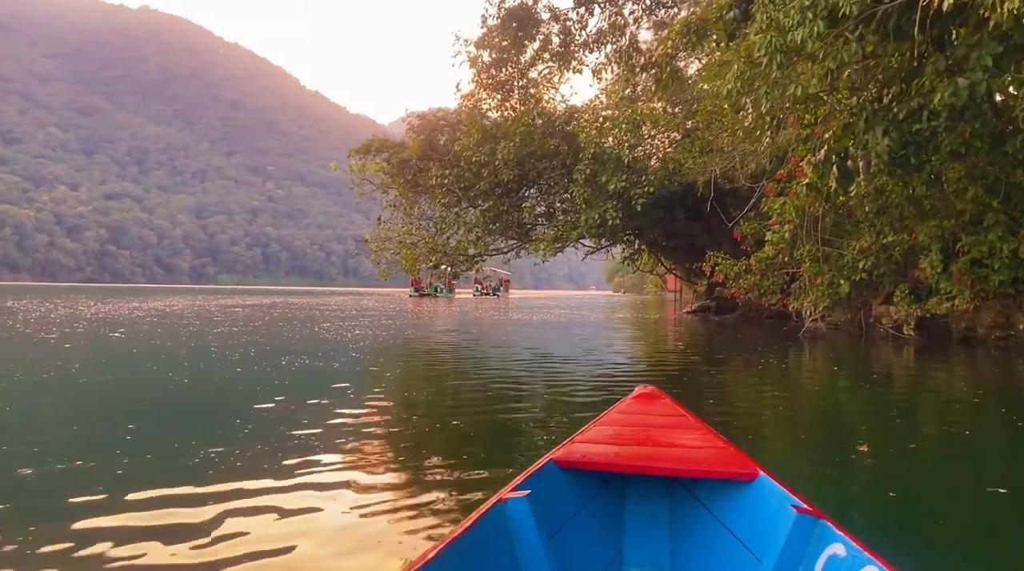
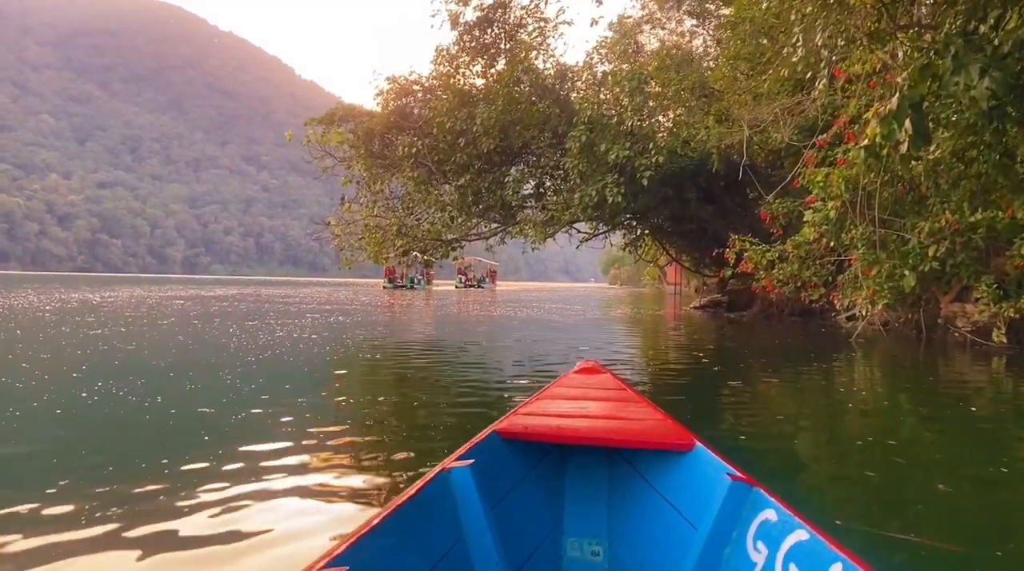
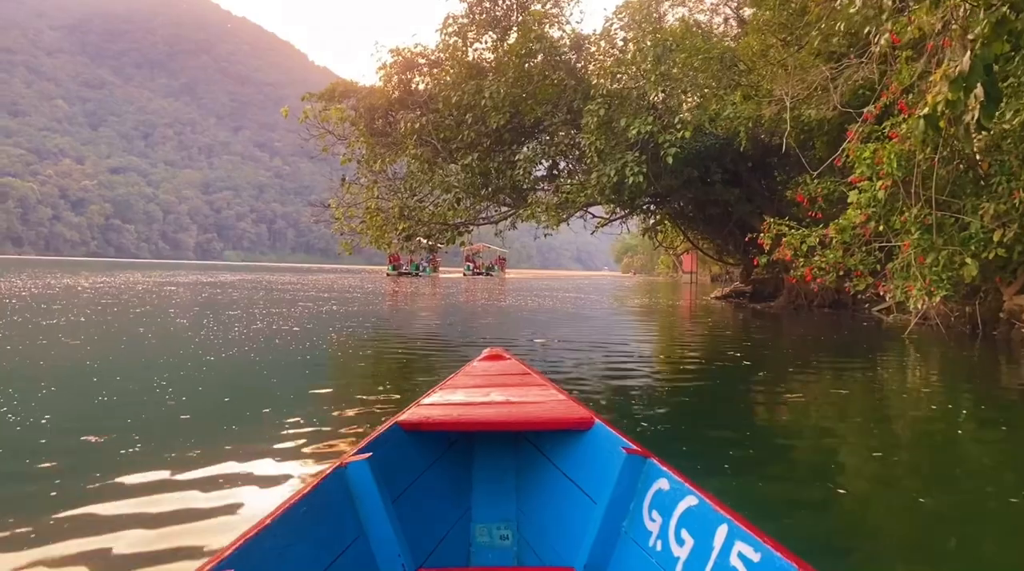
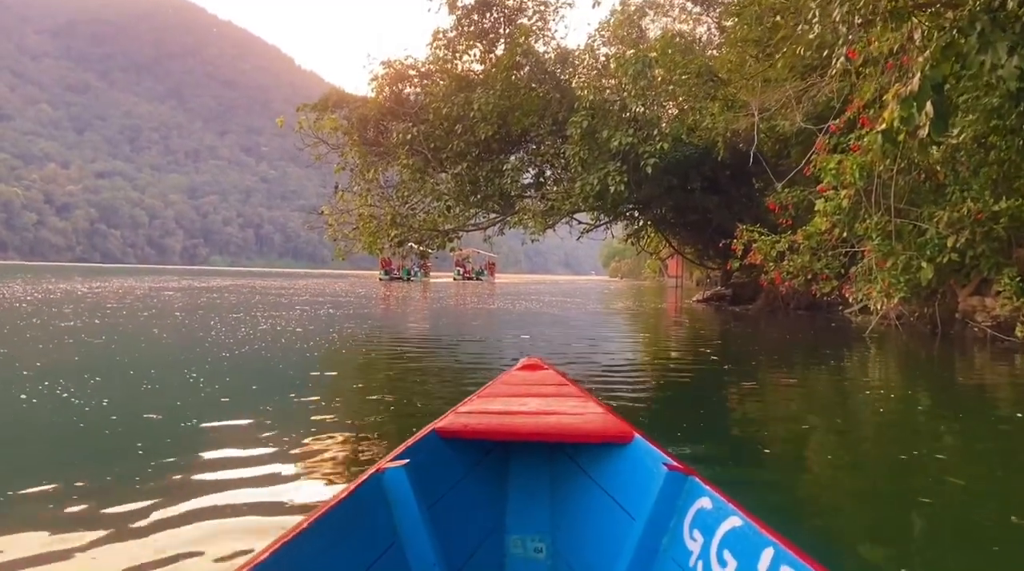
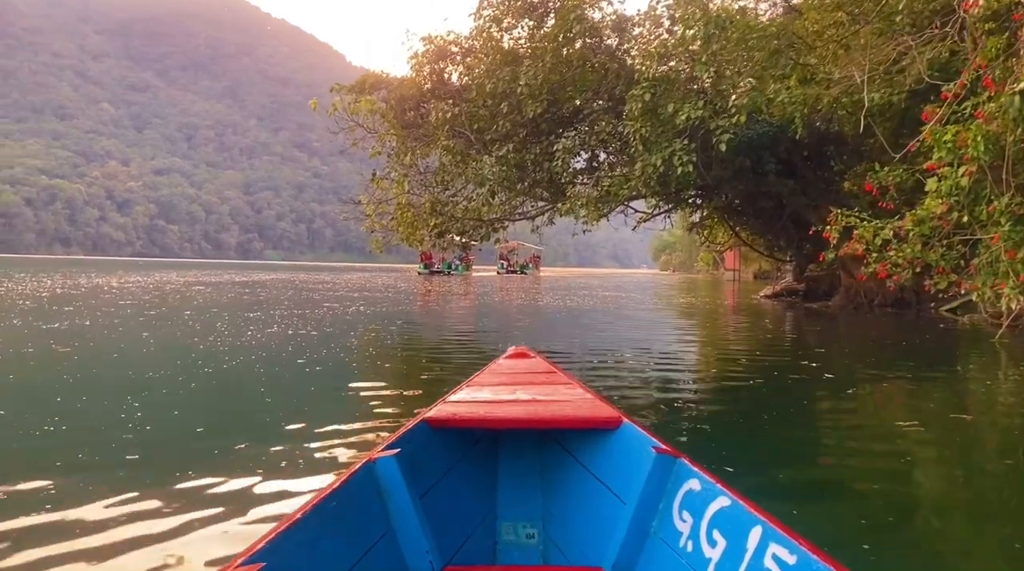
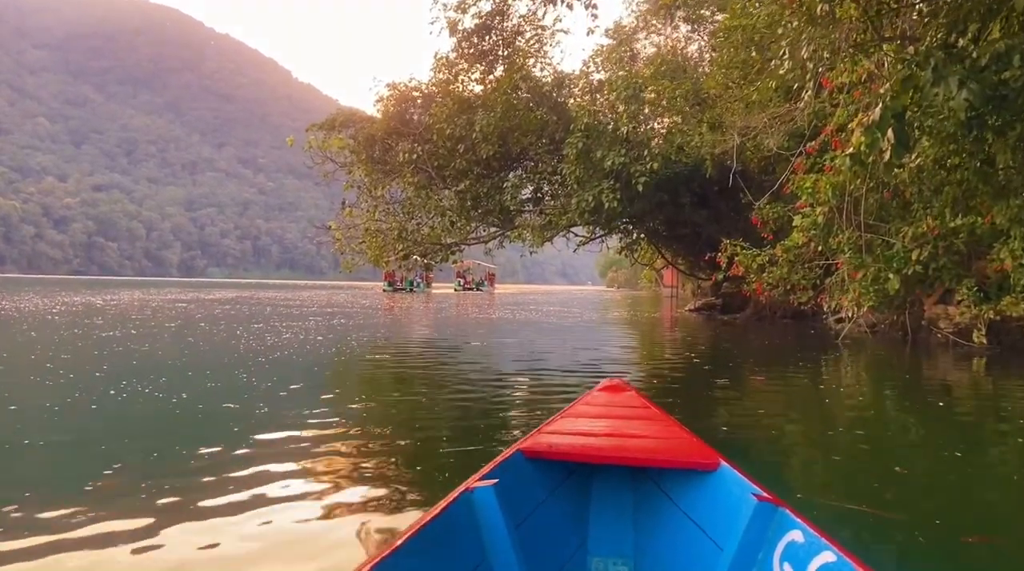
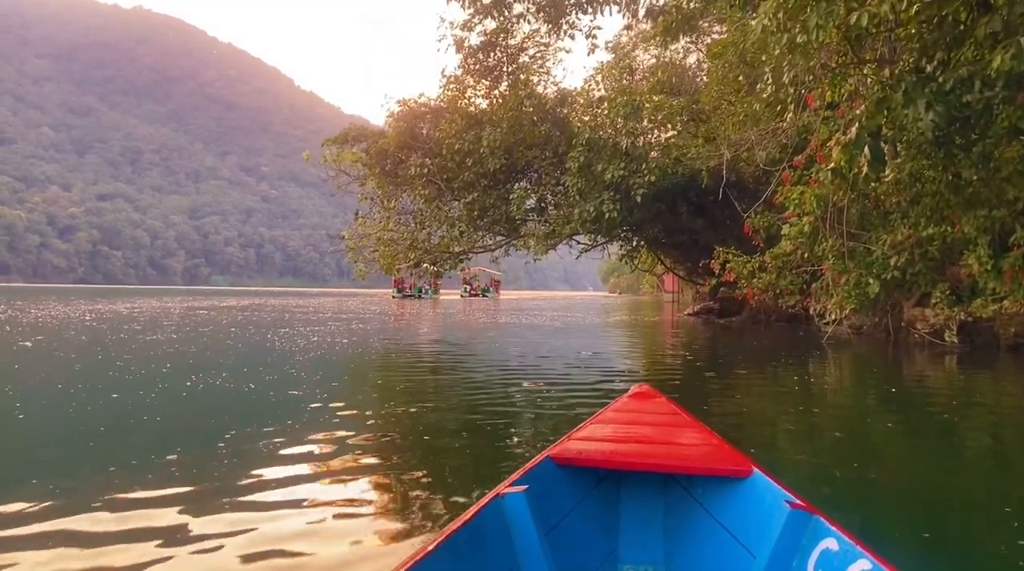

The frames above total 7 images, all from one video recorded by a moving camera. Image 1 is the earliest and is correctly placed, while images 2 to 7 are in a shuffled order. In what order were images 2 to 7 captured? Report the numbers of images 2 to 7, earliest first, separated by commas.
7, 6, 2, 4, 3, 5
